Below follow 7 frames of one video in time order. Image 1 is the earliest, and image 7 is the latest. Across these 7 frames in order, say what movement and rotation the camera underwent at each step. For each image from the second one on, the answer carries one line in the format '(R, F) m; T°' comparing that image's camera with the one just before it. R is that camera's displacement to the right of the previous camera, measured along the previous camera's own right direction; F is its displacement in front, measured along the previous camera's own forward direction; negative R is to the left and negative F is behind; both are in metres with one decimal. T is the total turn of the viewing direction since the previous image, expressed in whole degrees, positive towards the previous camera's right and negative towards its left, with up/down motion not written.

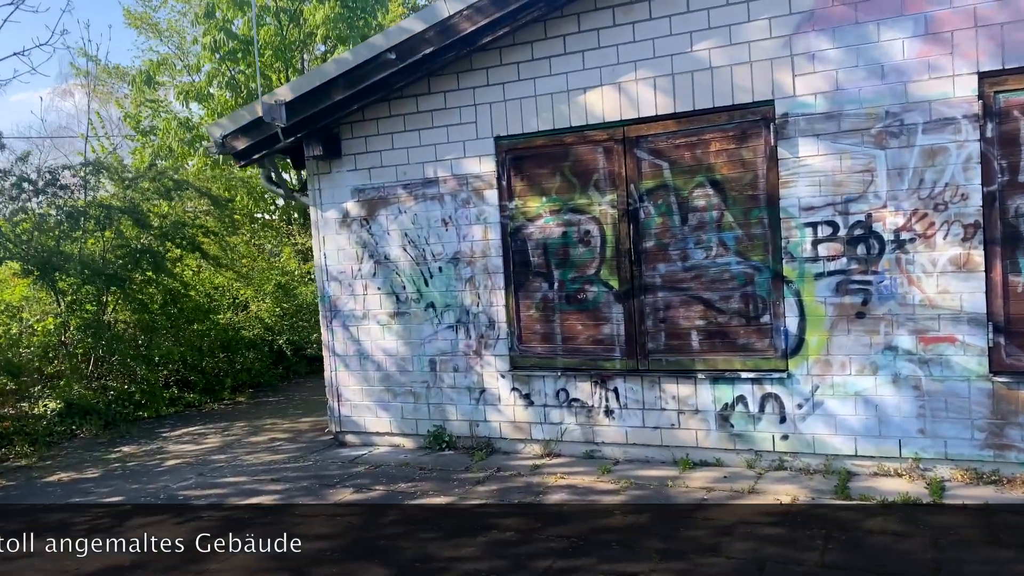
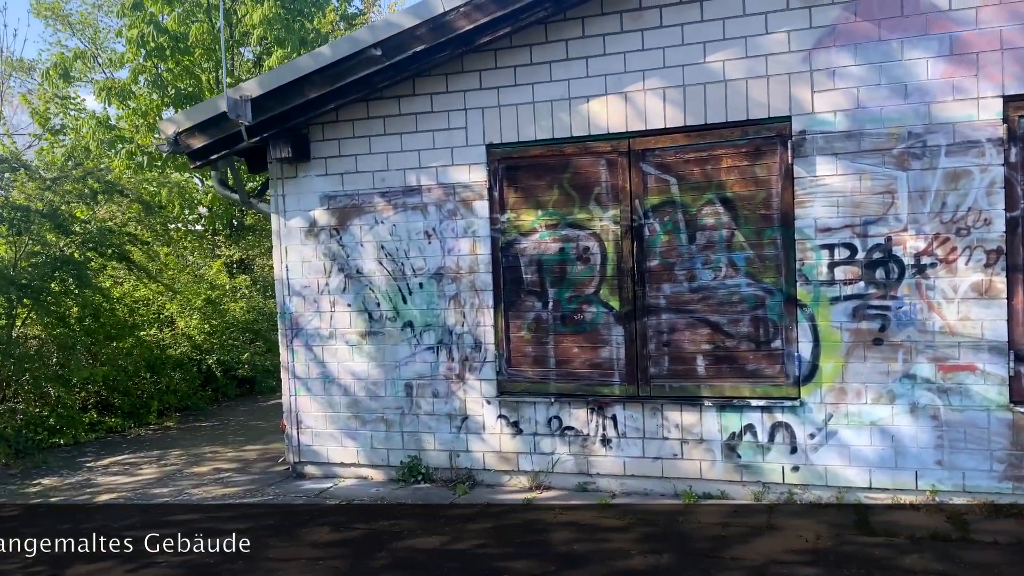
(-0.6, +0.5) m; +7°
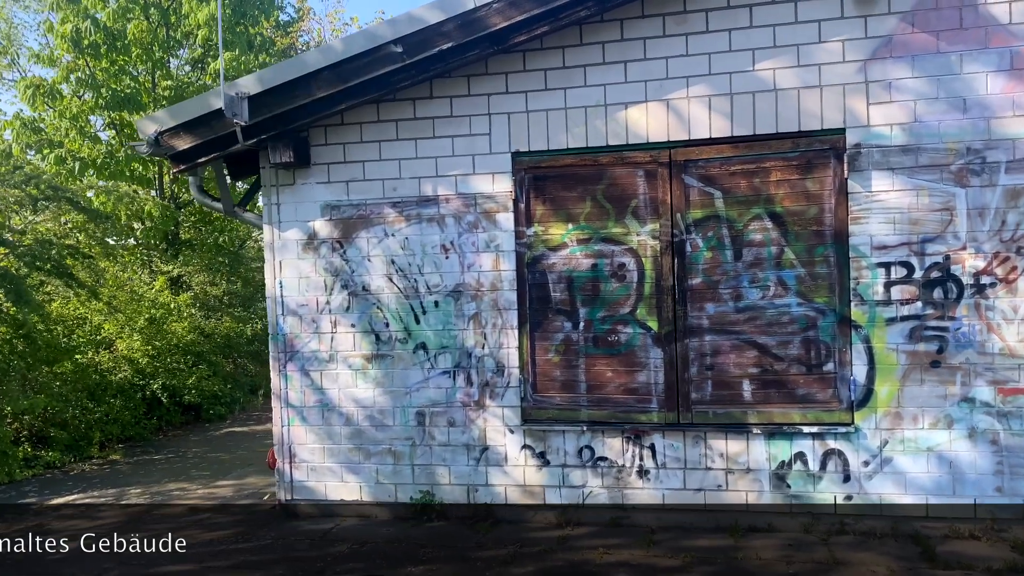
(-0.8, +0.5) m; +6°
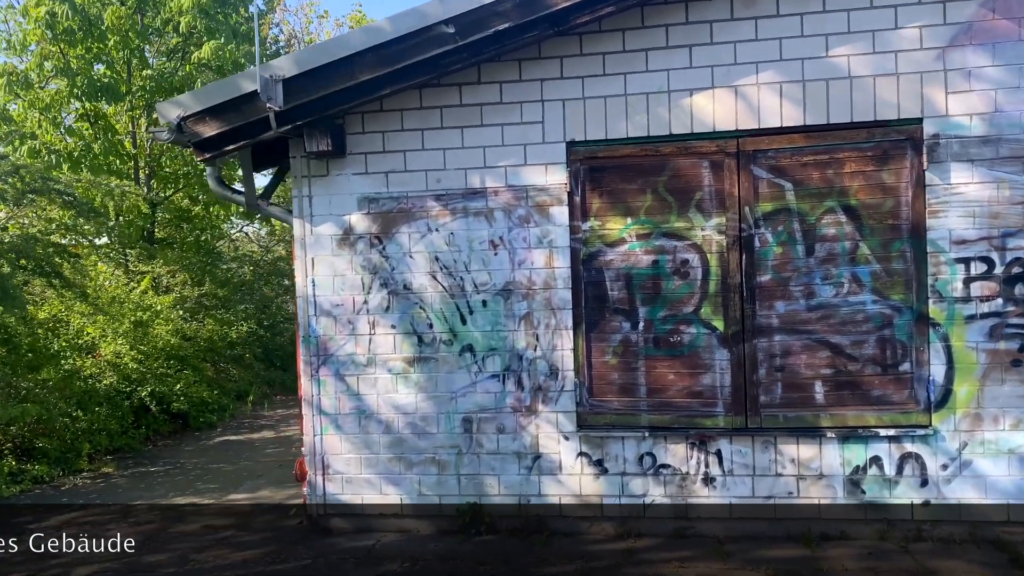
(-0.6, +0.4) m; +3°
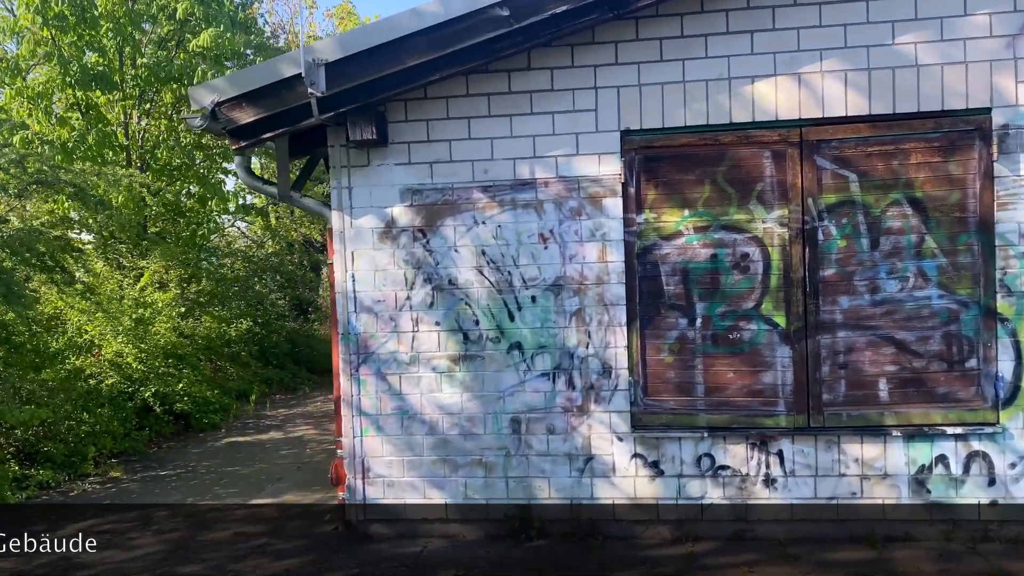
(-0.5, +0.2) m; +2°
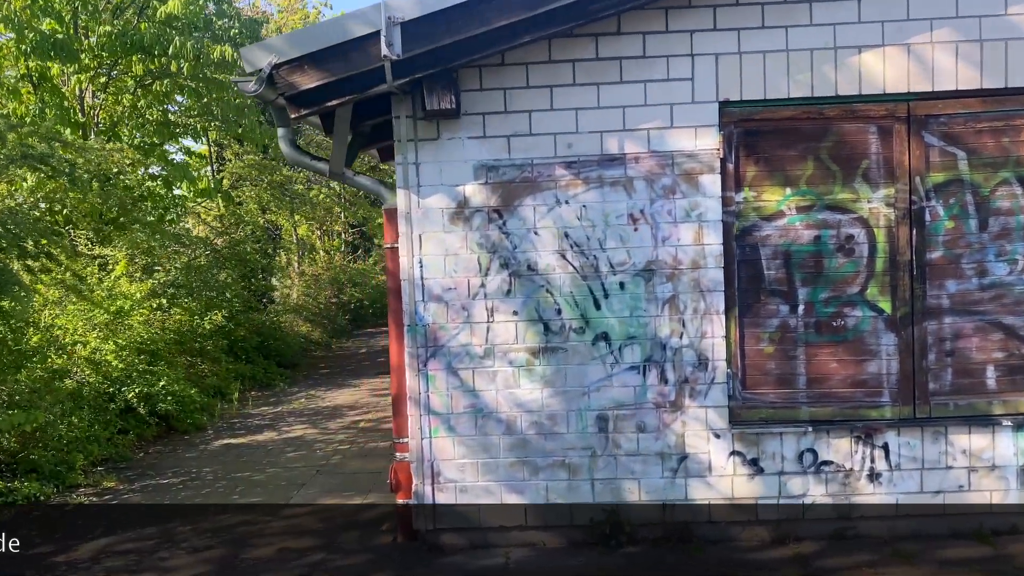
(-0.9, +0.5) m; +5°
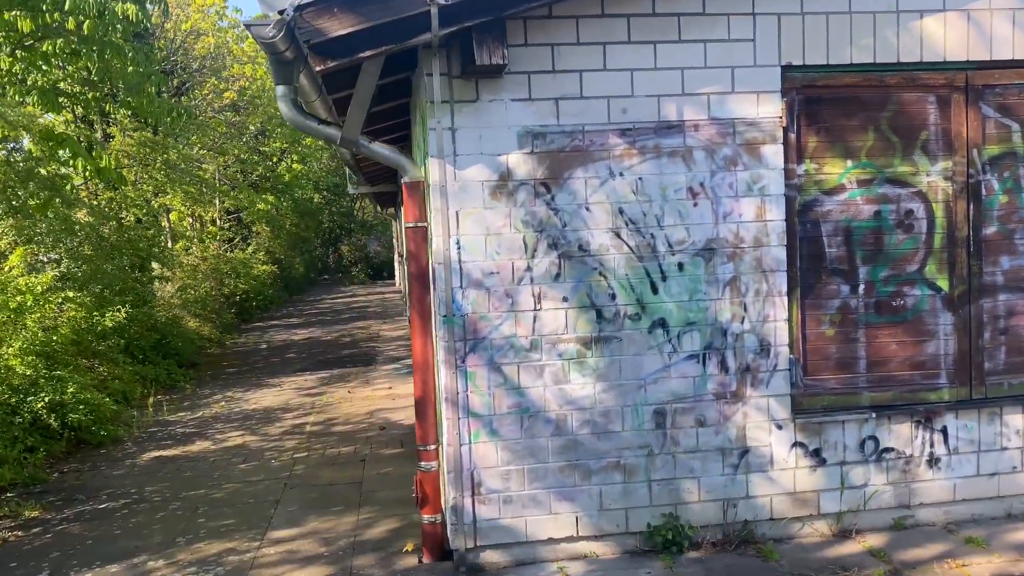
(-0.9, +0.6) m; +10°
